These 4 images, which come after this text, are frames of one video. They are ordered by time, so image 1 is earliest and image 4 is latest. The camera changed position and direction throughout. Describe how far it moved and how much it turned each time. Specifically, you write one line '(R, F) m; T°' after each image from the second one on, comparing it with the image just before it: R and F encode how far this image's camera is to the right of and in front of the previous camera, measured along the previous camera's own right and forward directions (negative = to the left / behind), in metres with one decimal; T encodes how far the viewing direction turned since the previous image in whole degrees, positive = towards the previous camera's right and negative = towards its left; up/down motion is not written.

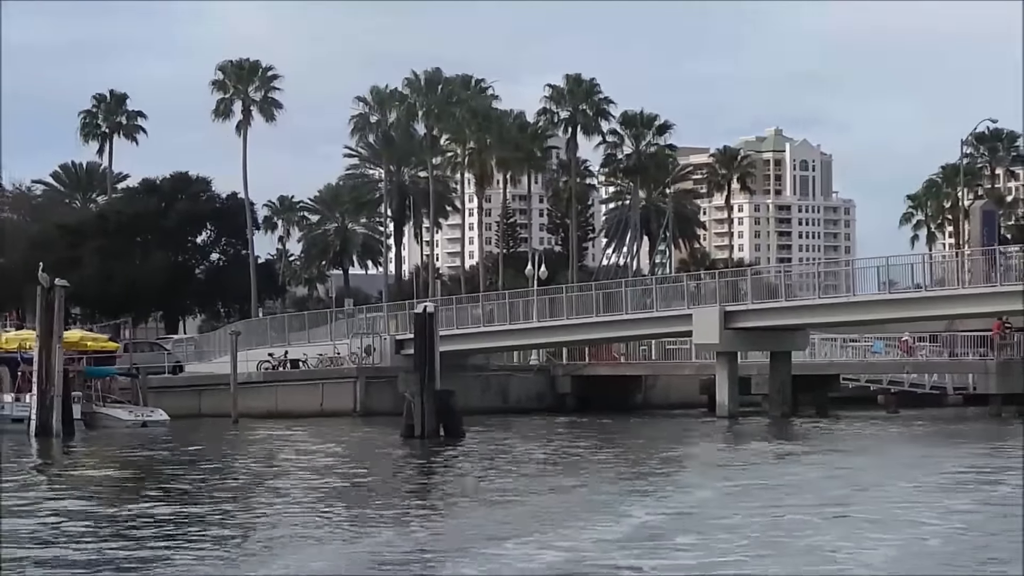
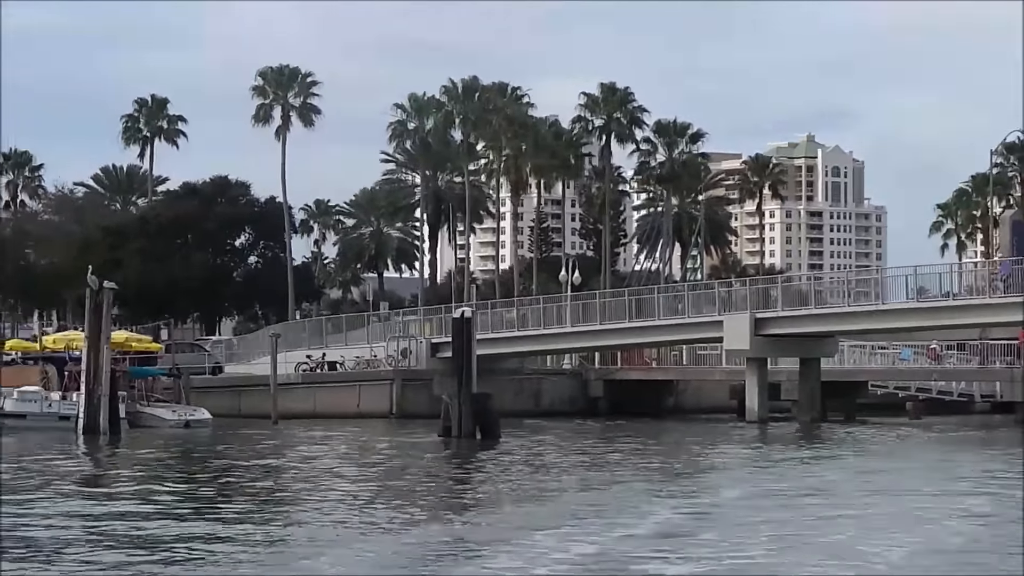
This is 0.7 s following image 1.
(-0.1, -1.0) m; -1°
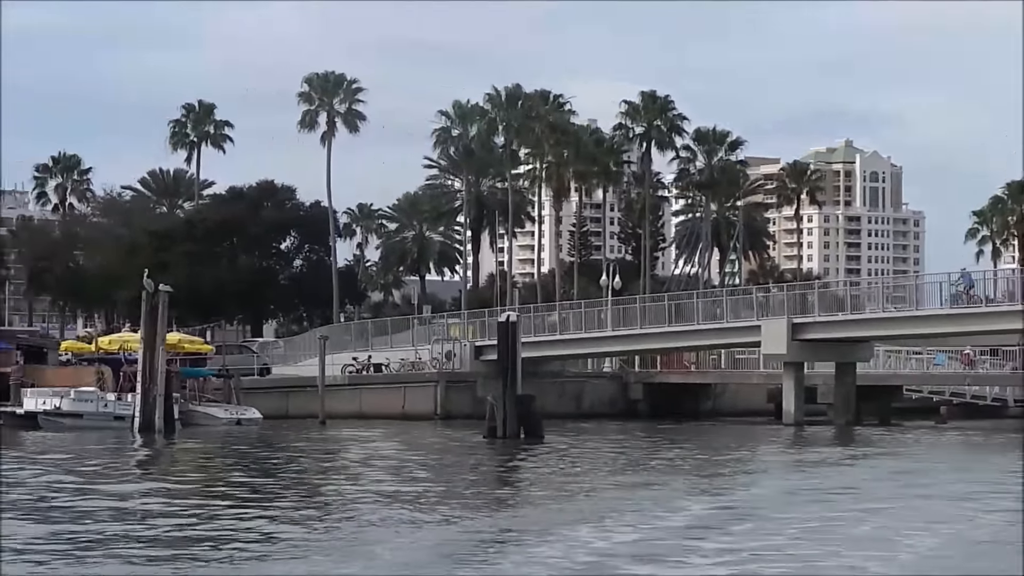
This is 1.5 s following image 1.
(-0.1, -1.2) m; -1°
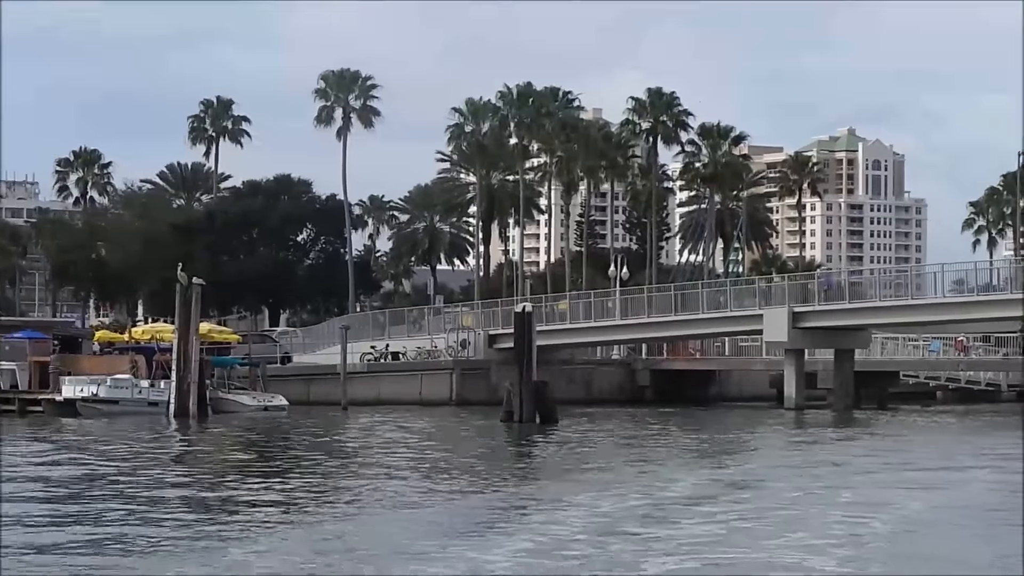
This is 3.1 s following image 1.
(-0.2, -2.3) m; 0°
